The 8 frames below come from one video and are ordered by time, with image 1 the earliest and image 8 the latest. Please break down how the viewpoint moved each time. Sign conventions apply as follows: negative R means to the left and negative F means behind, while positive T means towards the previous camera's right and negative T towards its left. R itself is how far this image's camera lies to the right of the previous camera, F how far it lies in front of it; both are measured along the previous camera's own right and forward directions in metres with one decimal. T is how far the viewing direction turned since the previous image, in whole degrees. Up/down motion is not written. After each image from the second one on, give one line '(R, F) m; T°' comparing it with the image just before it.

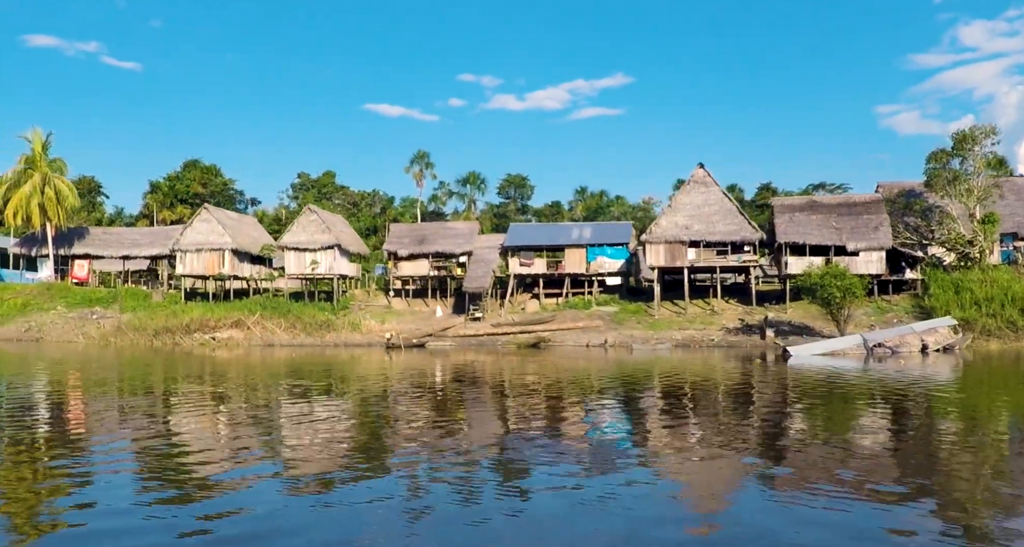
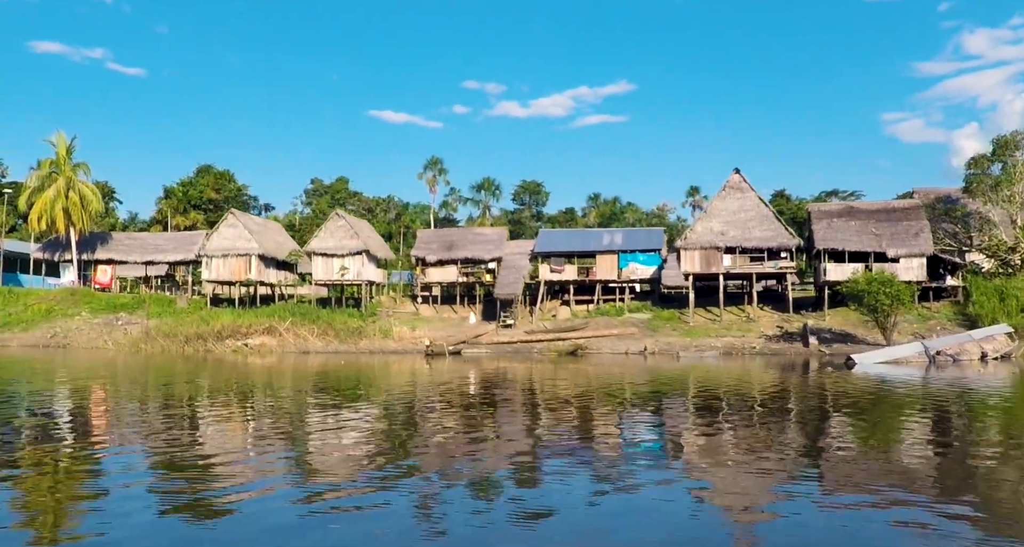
(-1.4, +0.5) m; 0°
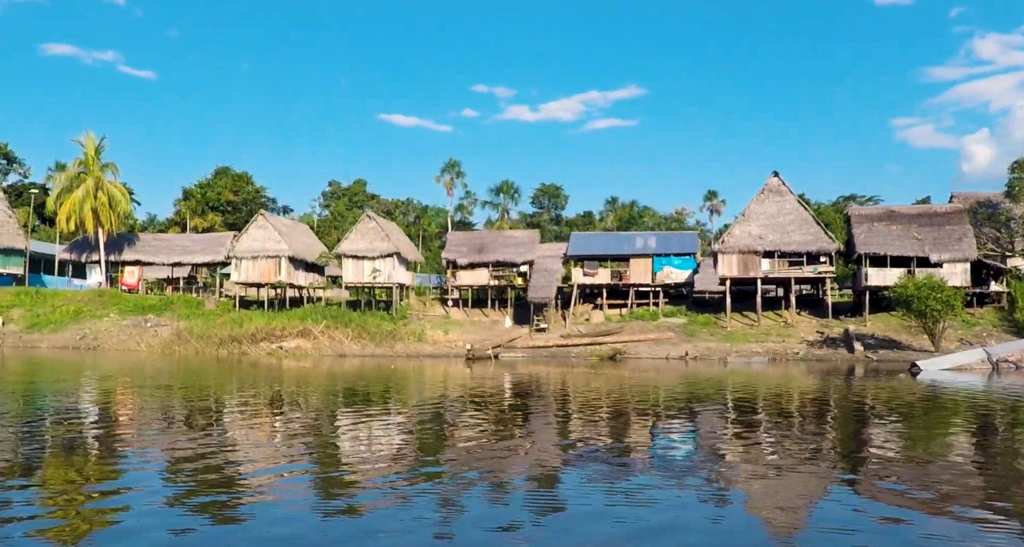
(-1.2, +0.5) m; 0°
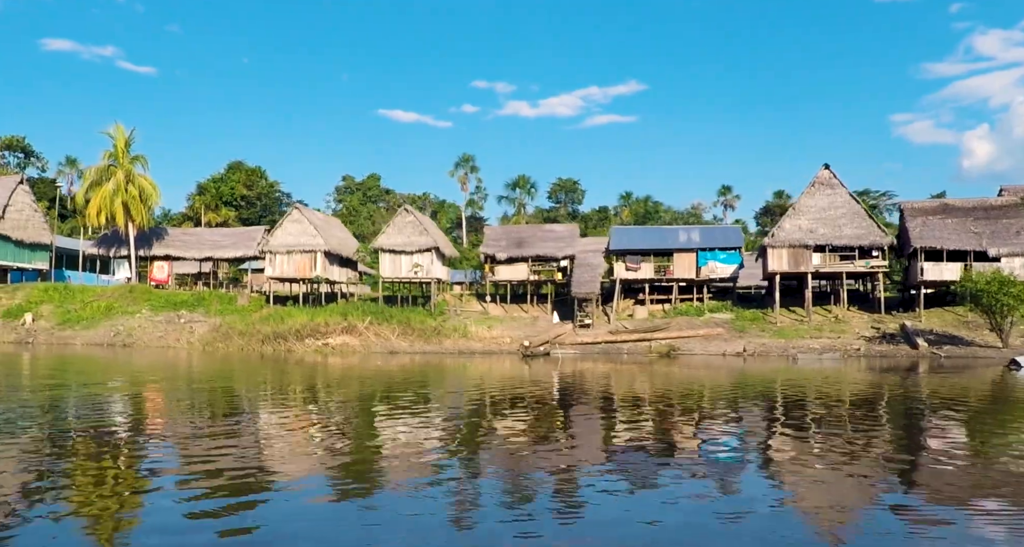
(-2.1, +0.8) m; 0°
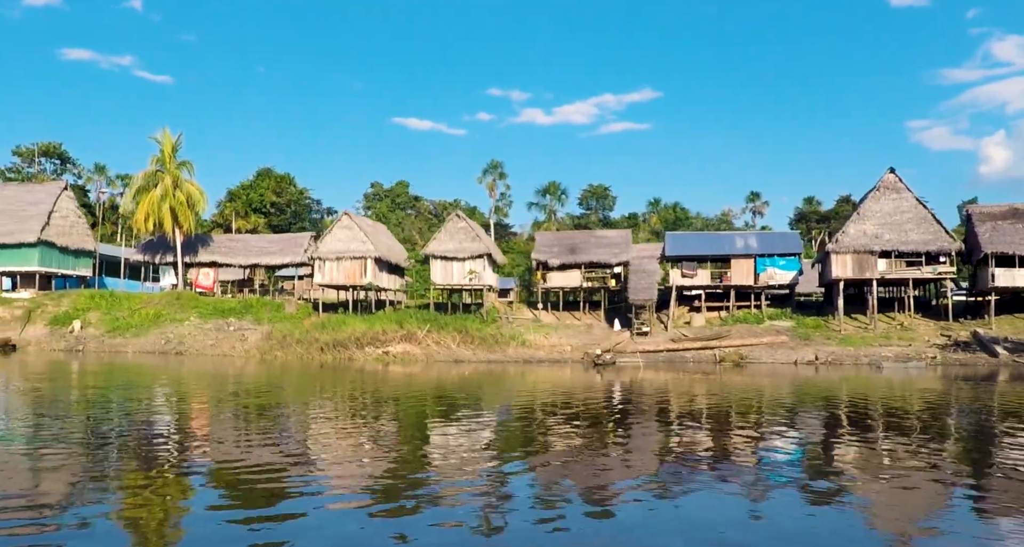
(-1.9, +0.7) m; -1°
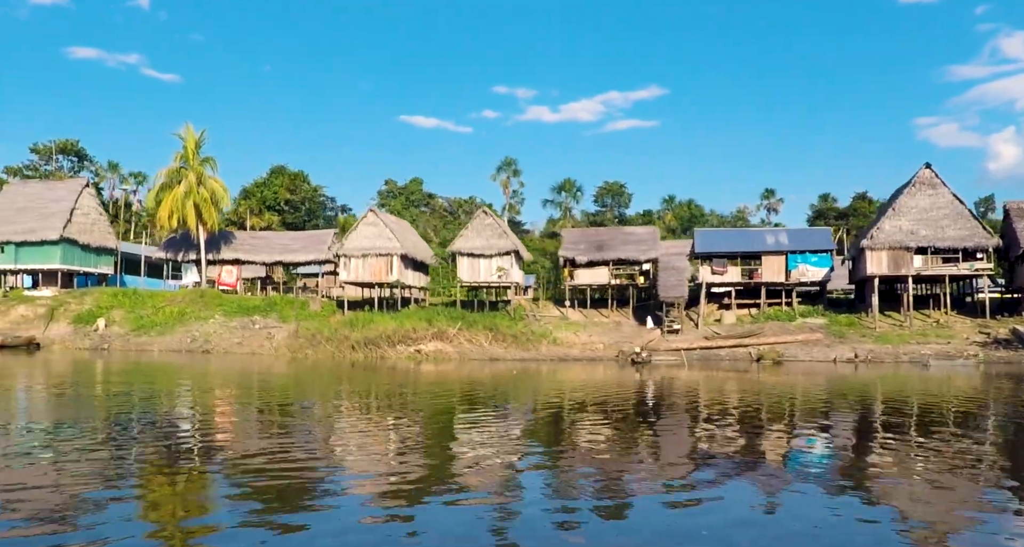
(-1.0, +0.4) m; 0°
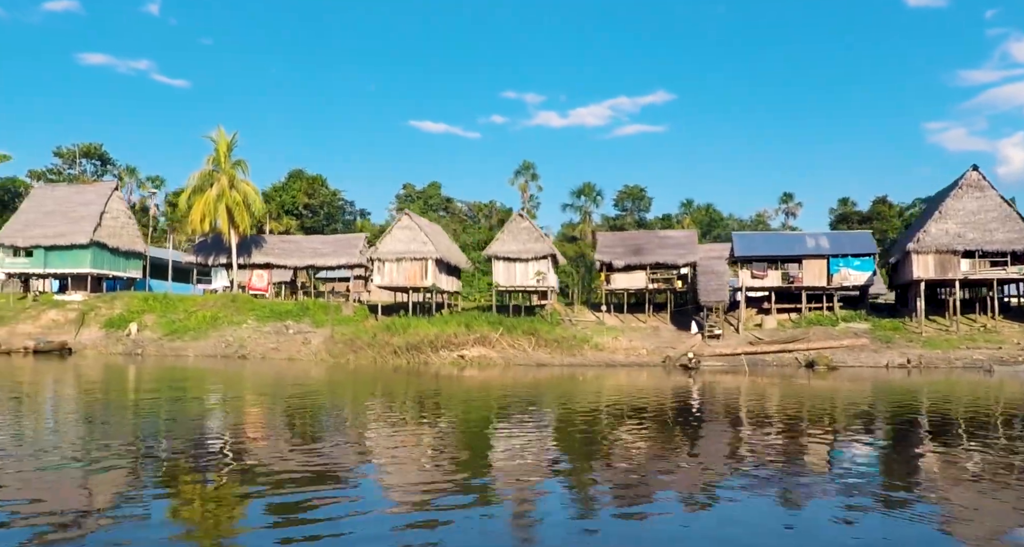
(-1.4, +0.5) m; 0°
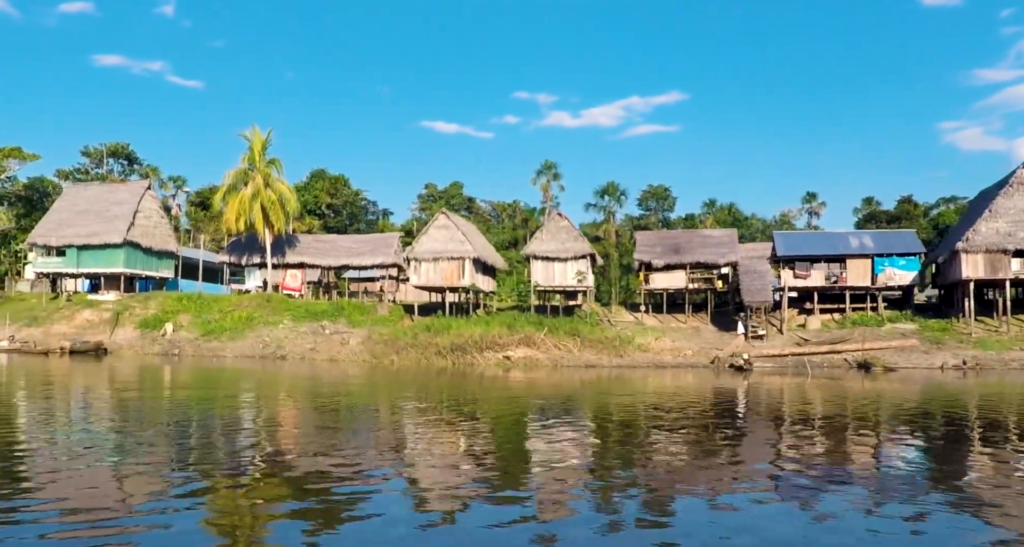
(-1.2, +0.4) m; -1°
